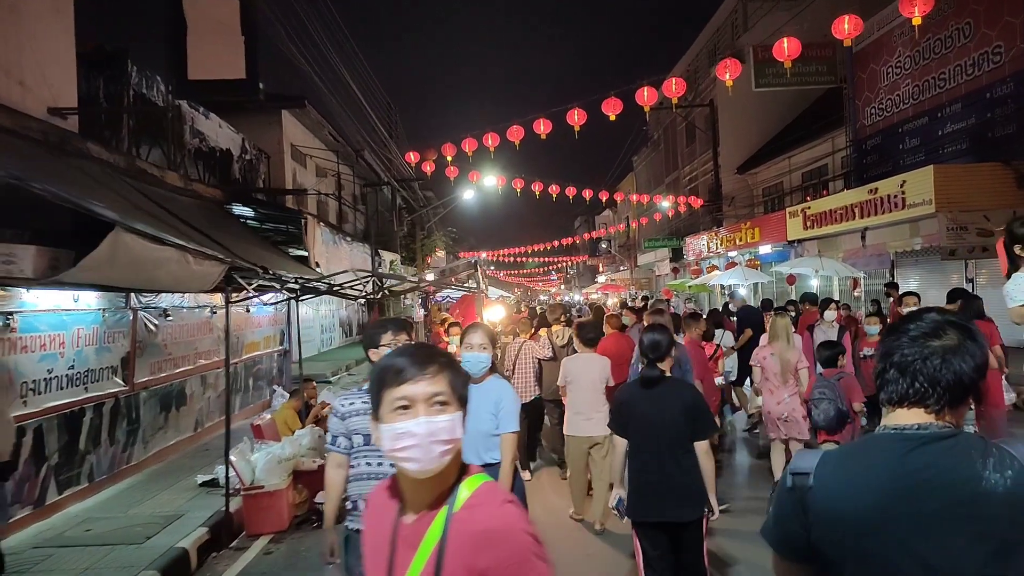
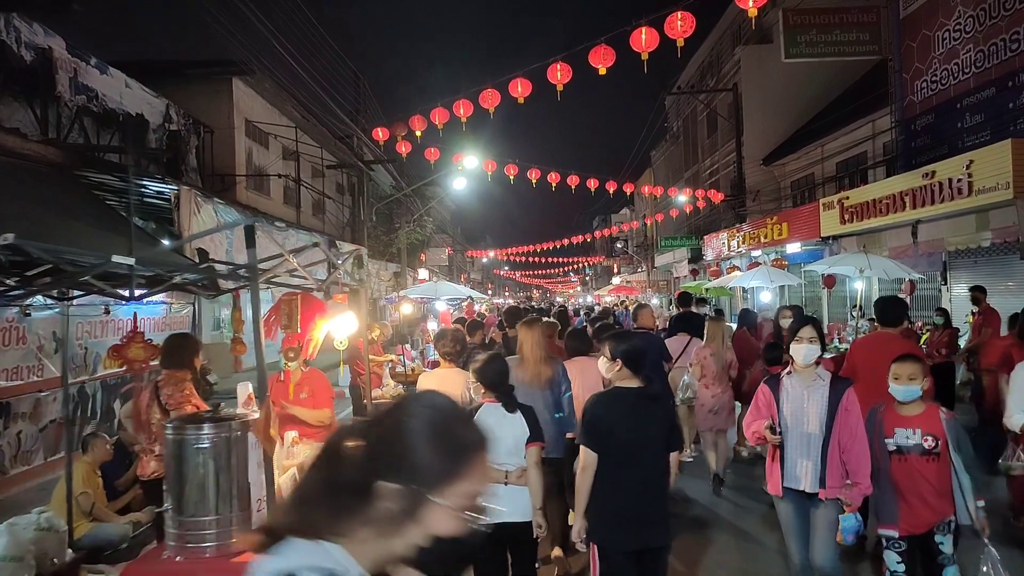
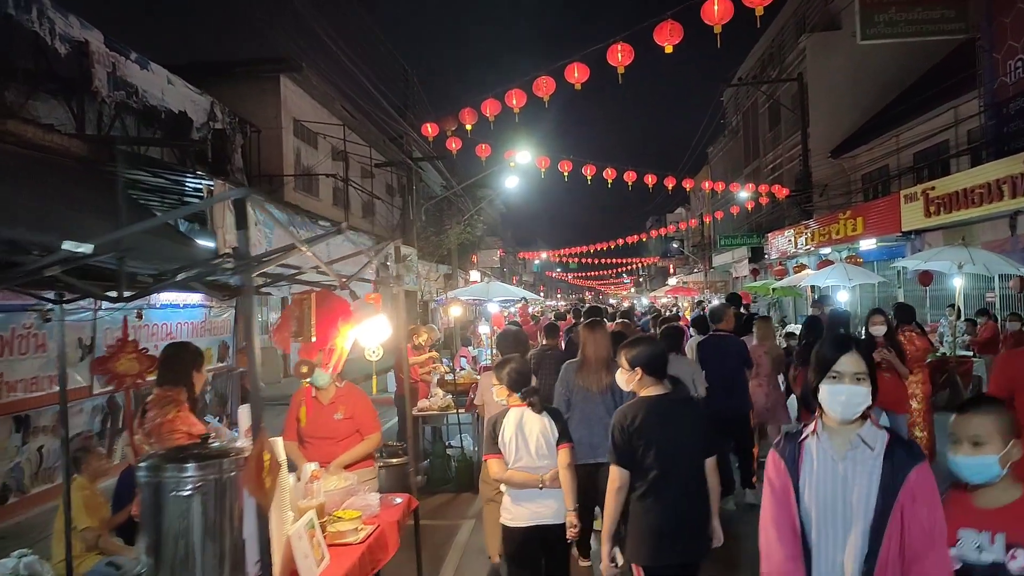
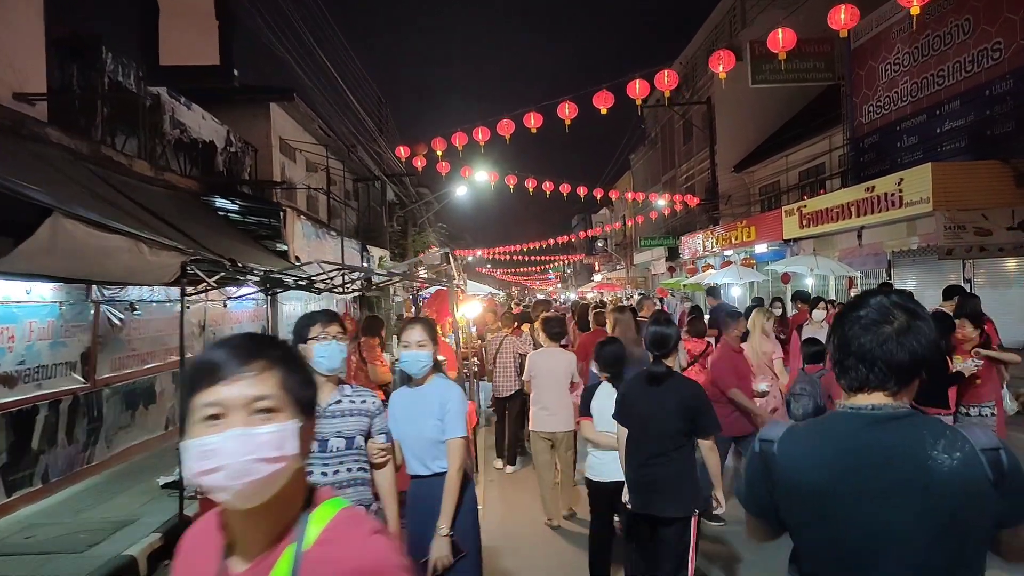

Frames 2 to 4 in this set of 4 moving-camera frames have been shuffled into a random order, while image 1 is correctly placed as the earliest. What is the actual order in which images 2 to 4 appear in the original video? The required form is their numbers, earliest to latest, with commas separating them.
4, 2, 3
